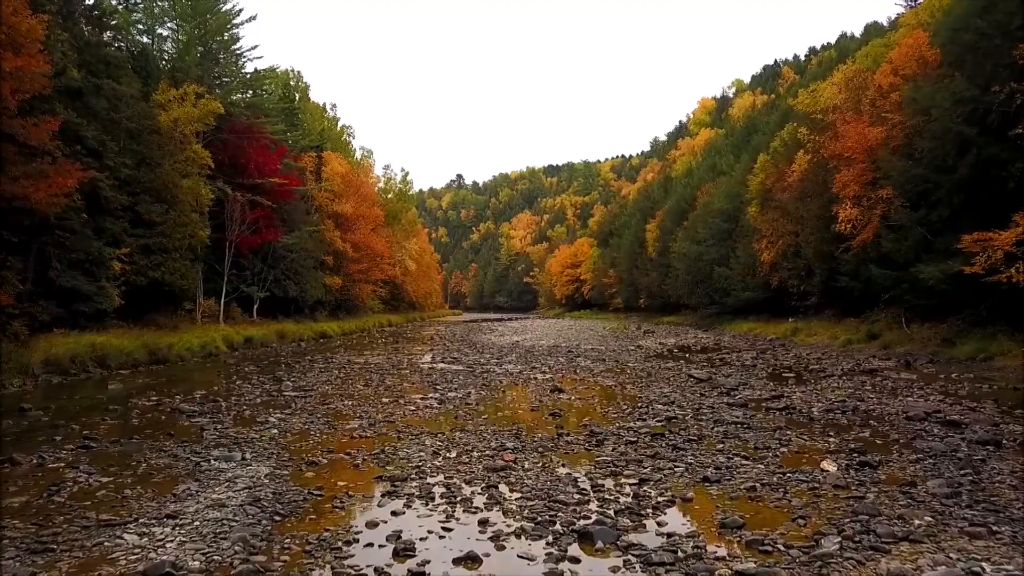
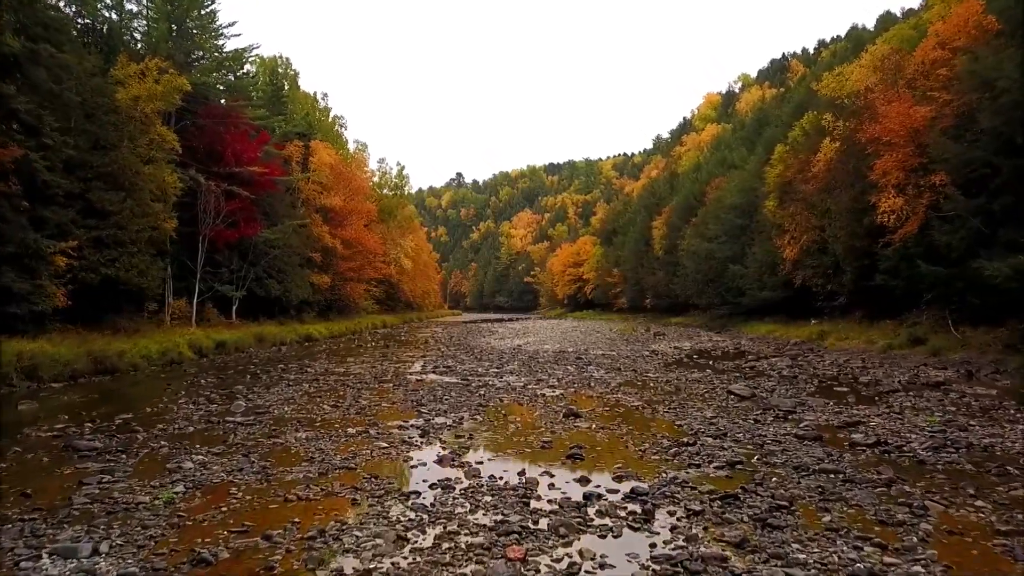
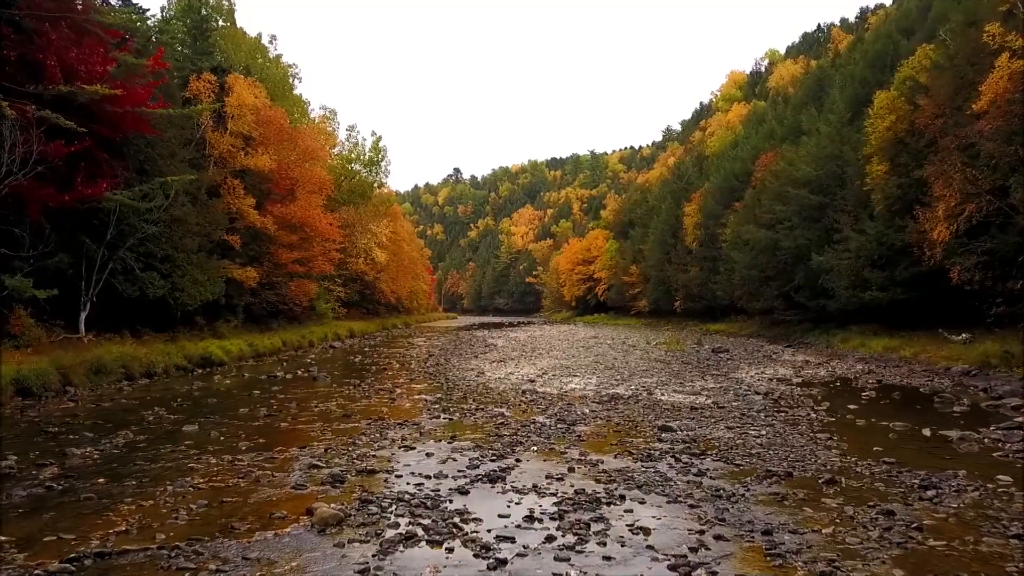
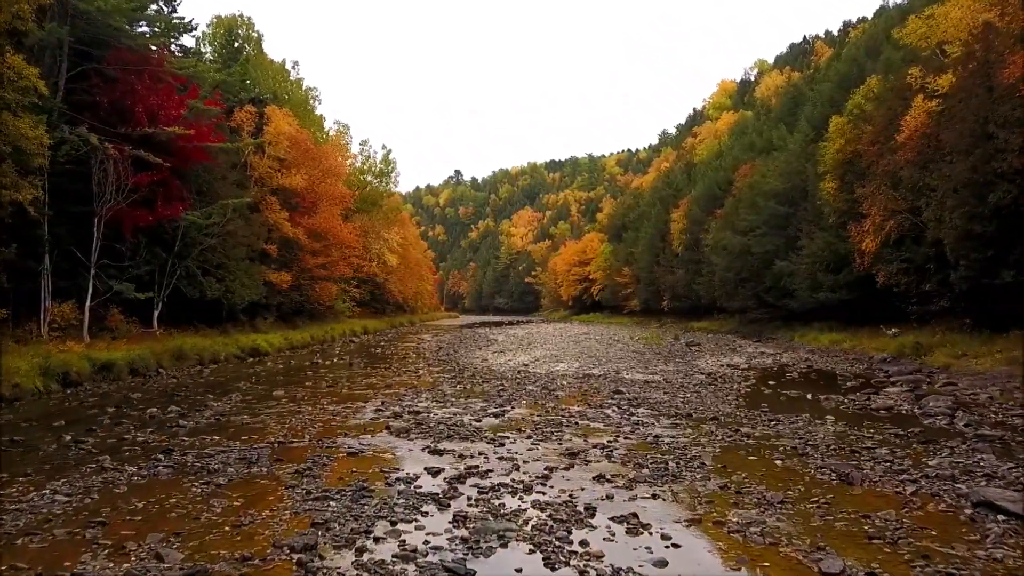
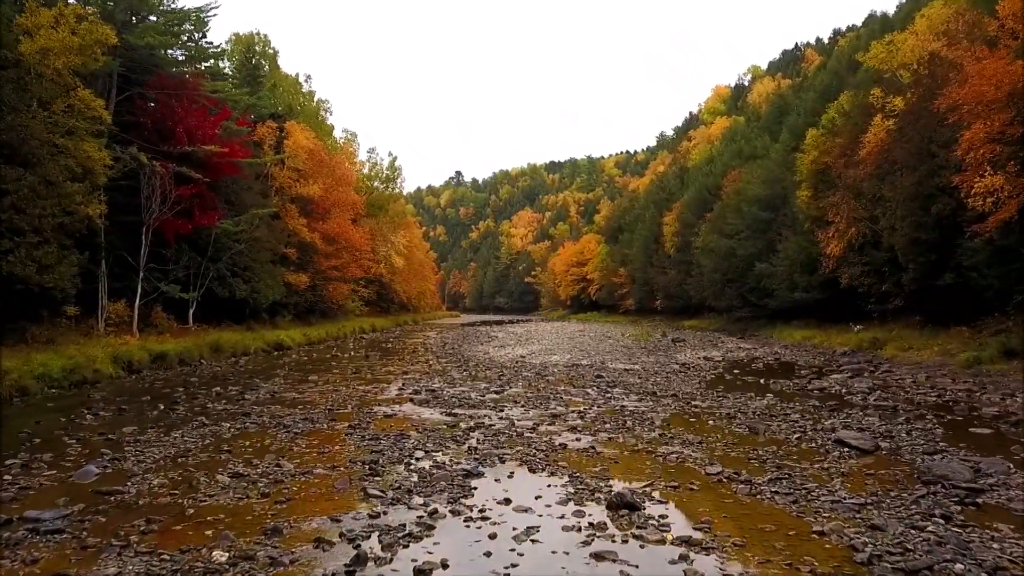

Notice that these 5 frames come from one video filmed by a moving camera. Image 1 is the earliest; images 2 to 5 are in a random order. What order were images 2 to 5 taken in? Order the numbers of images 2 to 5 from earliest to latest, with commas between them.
2, 5, 4, 3
